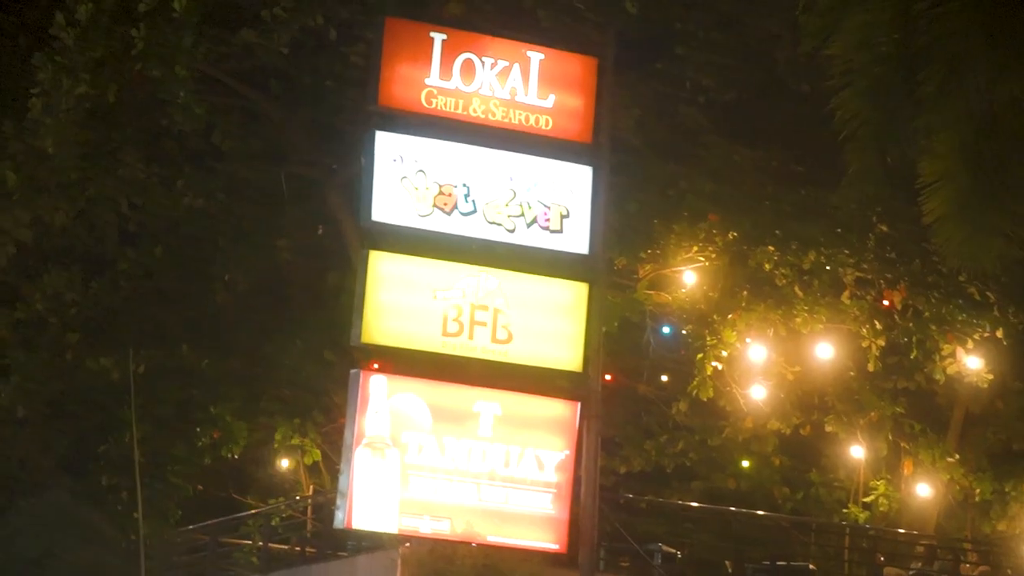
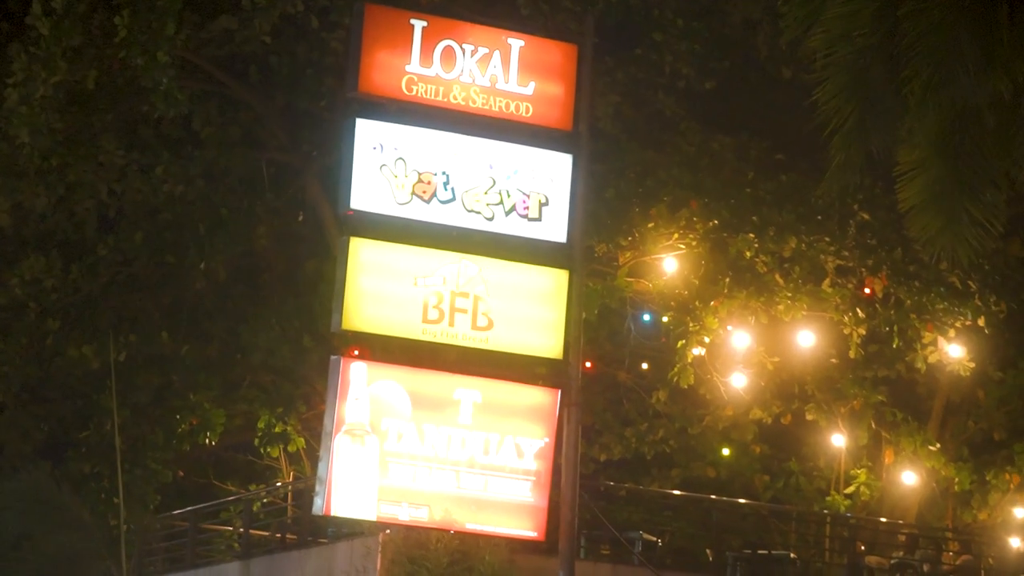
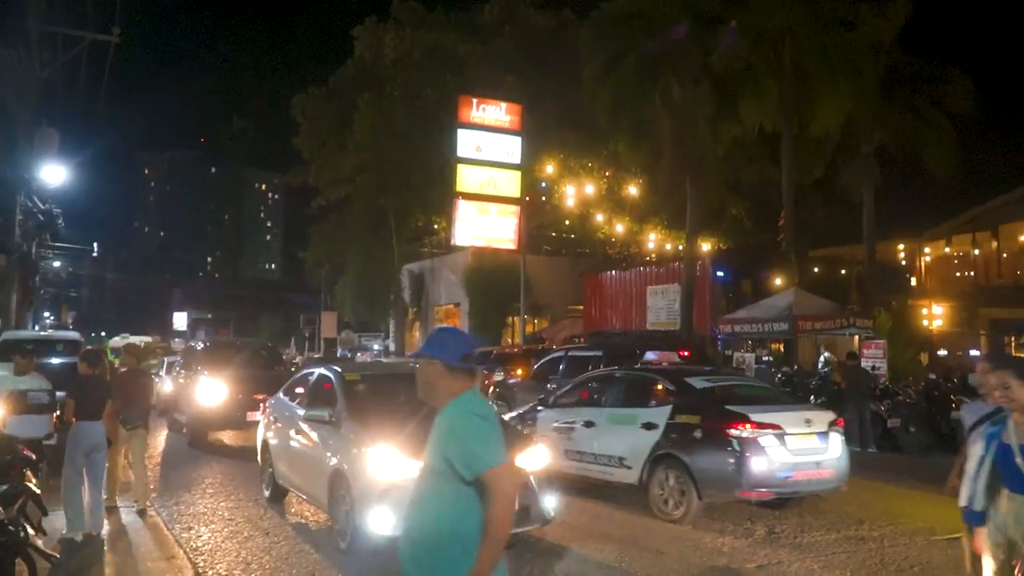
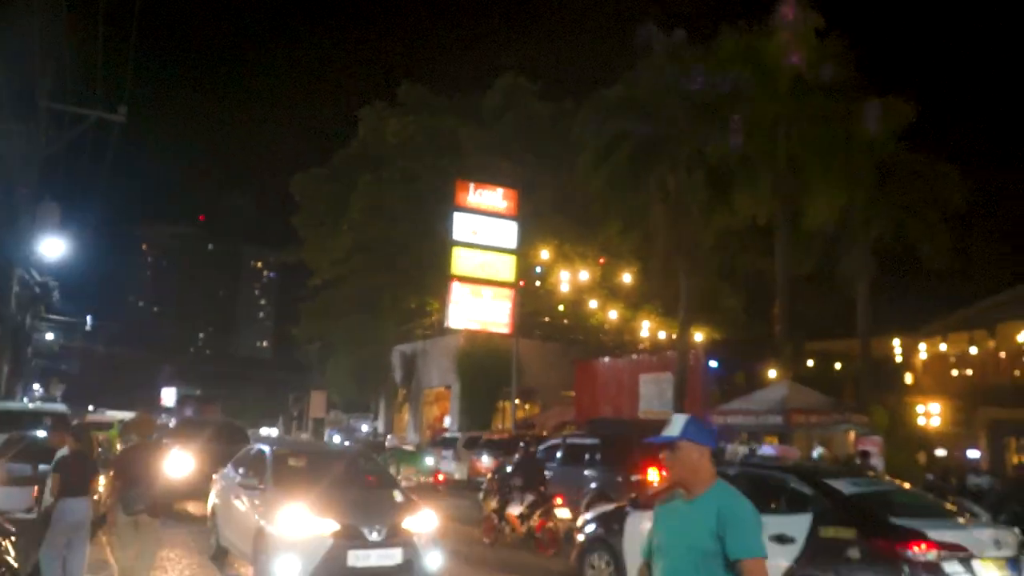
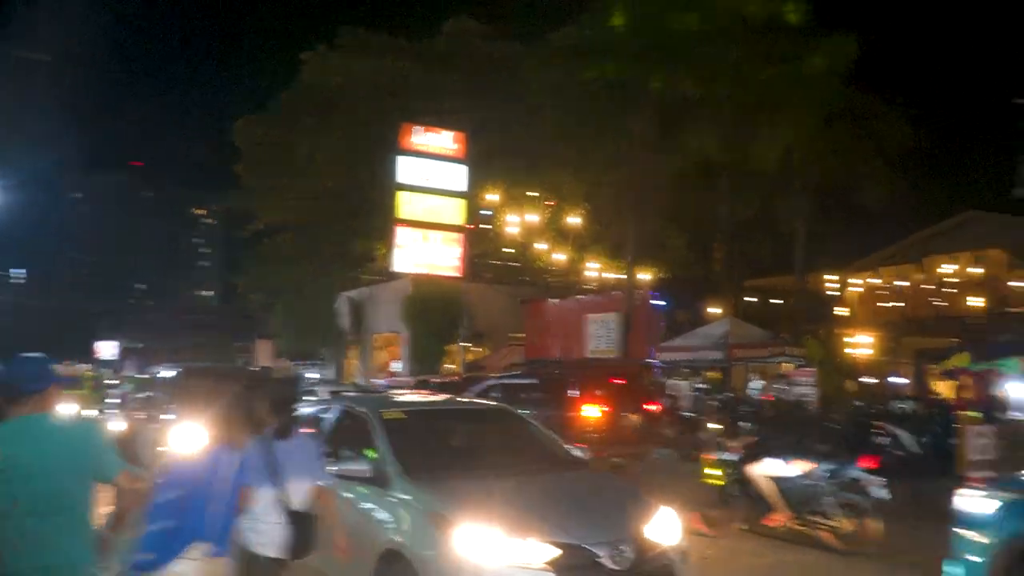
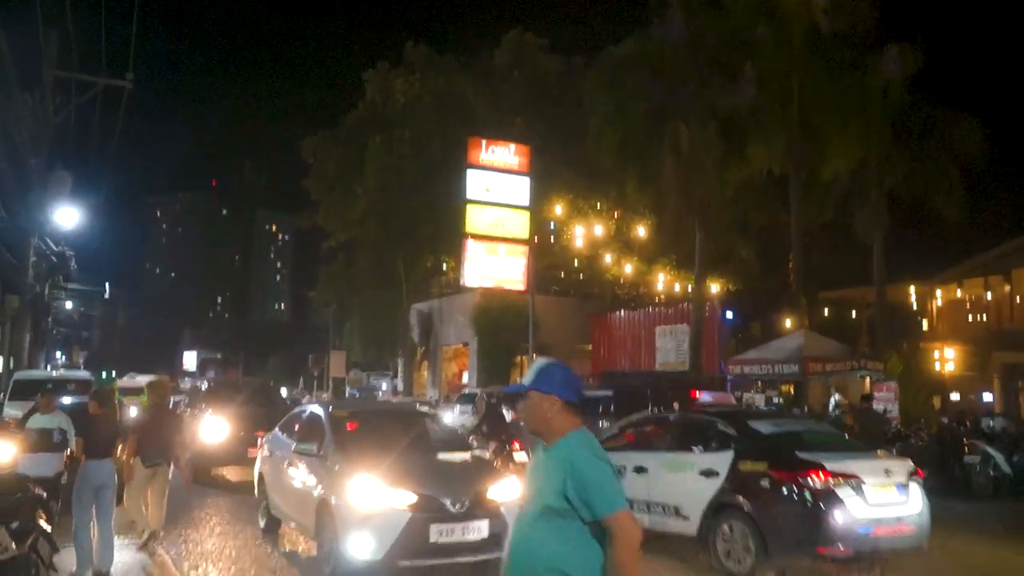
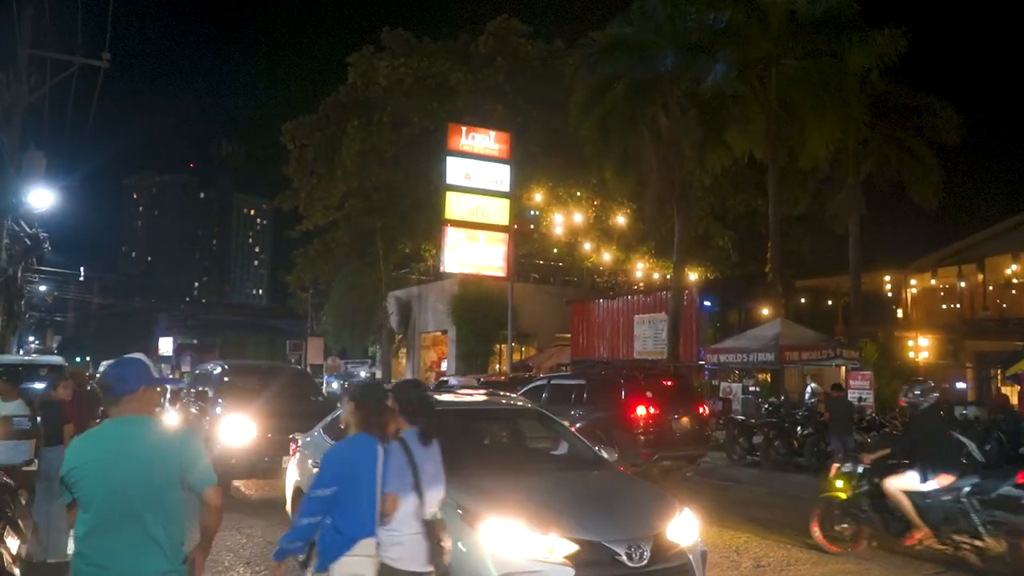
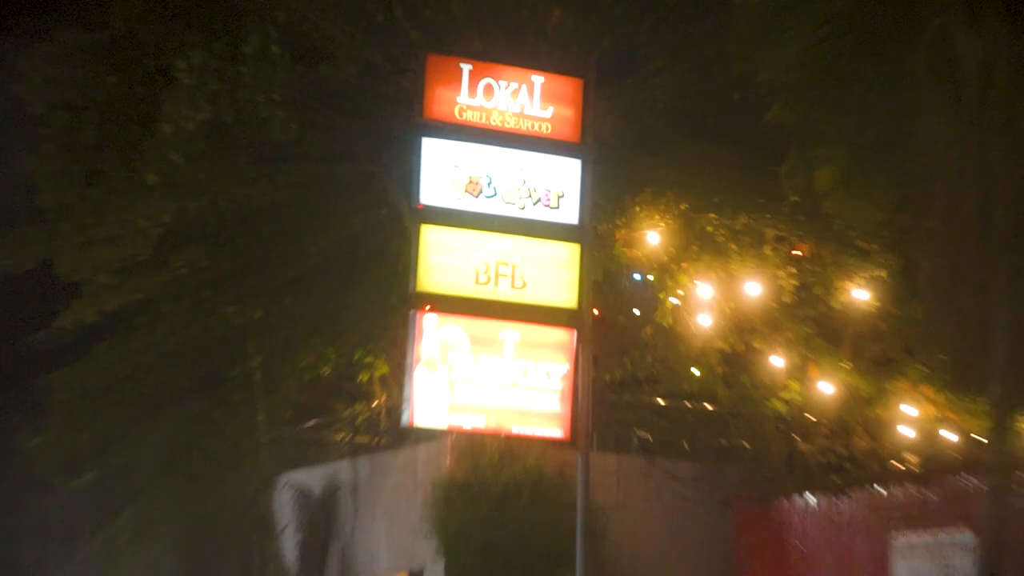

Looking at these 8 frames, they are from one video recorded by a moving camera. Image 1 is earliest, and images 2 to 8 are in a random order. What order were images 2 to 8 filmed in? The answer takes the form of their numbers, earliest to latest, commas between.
2, 8, 4, 6, 3, 7, 5
